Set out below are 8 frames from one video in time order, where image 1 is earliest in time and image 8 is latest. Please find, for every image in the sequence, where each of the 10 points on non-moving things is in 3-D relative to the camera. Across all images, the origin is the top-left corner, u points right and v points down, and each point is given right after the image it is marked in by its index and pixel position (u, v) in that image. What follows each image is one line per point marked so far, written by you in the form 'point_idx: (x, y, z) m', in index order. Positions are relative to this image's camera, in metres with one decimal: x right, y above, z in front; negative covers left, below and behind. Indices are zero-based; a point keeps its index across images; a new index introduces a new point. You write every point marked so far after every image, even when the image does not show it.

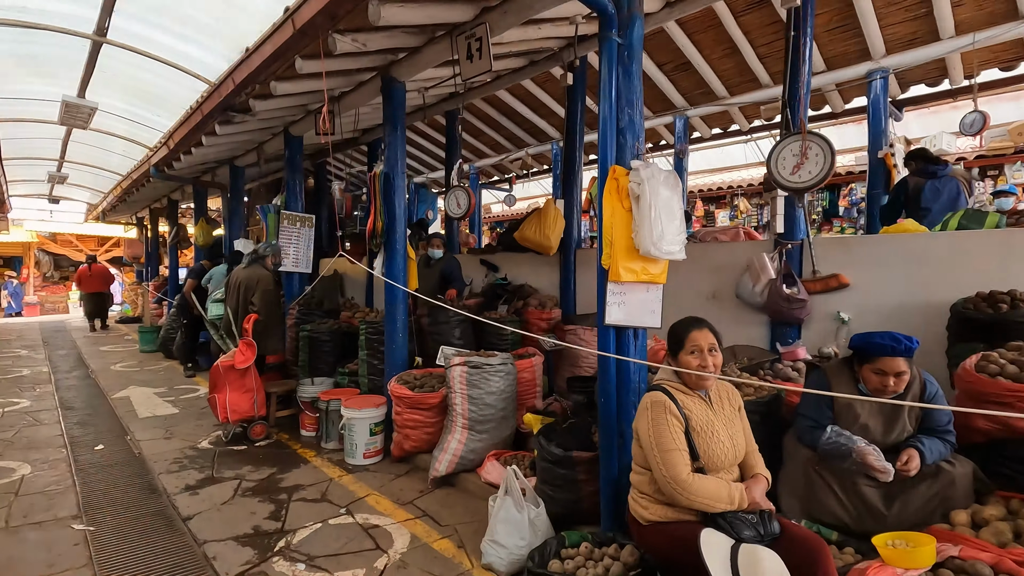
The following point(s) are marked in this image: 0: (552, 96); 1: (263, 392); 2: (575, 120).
0: (+0.5, +2.4, +6.8) m
1: (-1.9, -0.8, +4.0) m
2: (+0.6, +1.6, +5.1) m
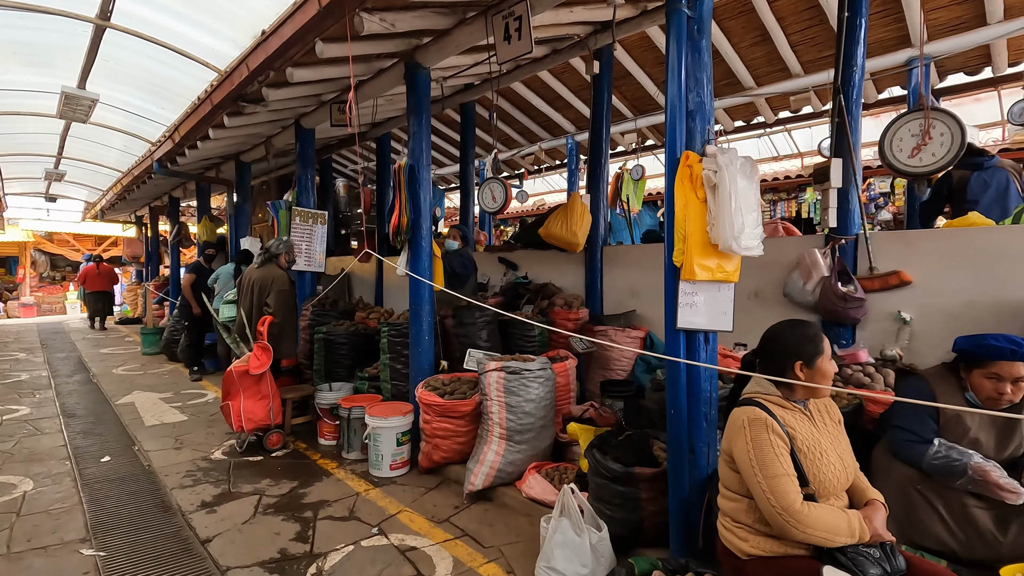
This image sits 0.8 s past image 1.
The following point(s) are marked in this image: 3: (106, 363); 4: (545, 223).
0: (+0.7, +2.4, +6.6) m
1: (-1.6, -0.8, +3.8) m
2: (+0.8, +1.6, +4.8) m
3: (-5.3, -1.0, +7.0) m
4: (+0.3, +0.6, +4.7) m
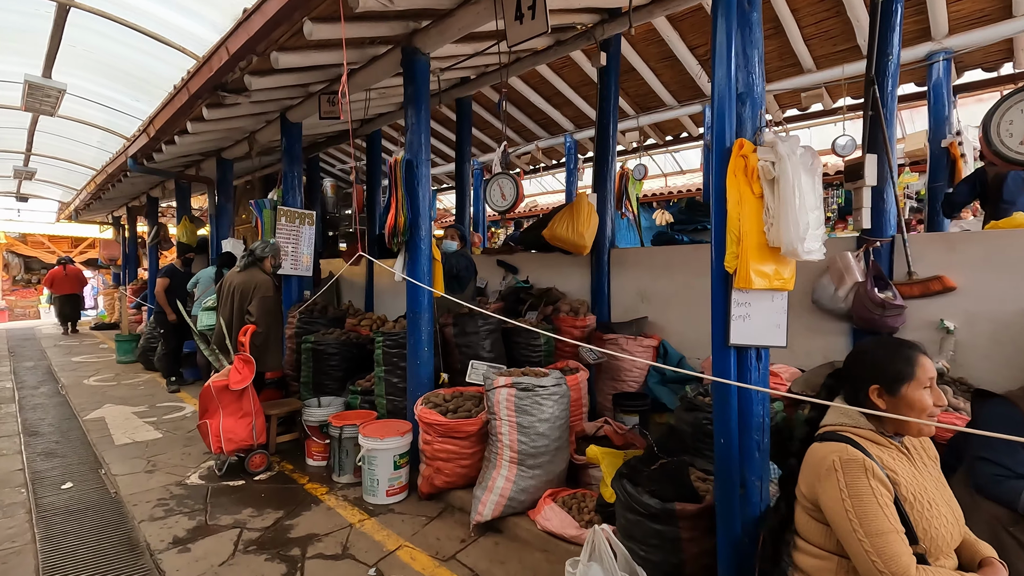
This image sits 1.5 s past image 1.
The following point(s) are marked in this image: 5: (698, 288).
0: (+0.7, +2.4, +6.3) m
1: (-1.6, -0.8, +3.5) m
2: (+0.8, +1.6, +4.6) m
3: (-5.3, -1.0, +6.6) m
4: (+0.3, +0.5, +4.4) m
5: (+1.4, 0.0, +3.9) m
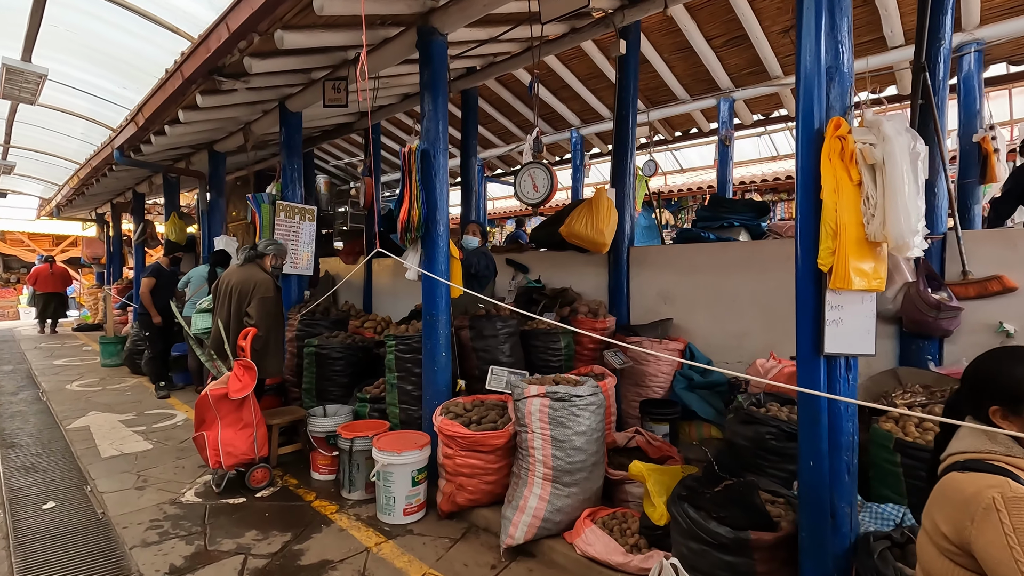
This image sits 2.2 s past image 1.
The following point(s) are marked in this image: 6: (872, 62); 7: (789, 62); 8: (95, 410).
0: (+0.7, +2.4, +6.1) m
1: (-1.5, -0.8, +3.2) m
2: (+0.9, +1.6, +4.3) m
3: (-5.3, -1.0, +6.3) m
4: (+0.4, +0.5, +4.2) m
5: (+1.5, 0.0, +3.7) m
6: (+3.1, +2.0, +4.7) m
7: (+2.7, +2.2, +5.2) m
8: (-3.7, -1.1, +4.8) m
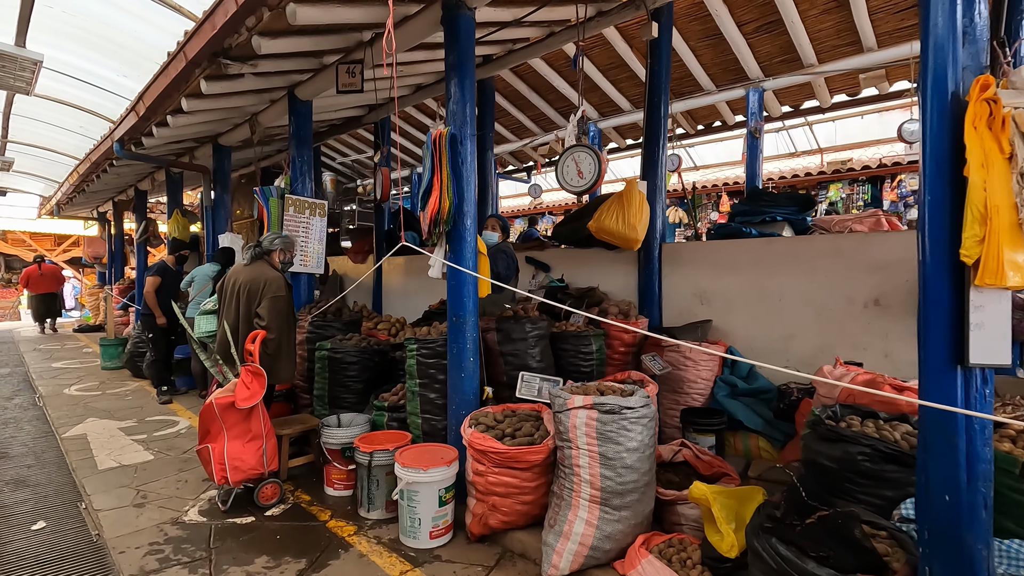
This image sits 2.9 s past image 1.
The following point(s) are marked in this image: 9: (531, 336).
0: (+0.9, +2.4, +5.8) m
1: (-1.3, -0.8, +2.9) m
2: (+1.1, +1.6, +4.1) m
3: (-5.1, -1.0, +6.0) m
4: (+0.6, +0.5, +3.9) m
5: (+1.7, 0.0, +3.5) m
6: (+3.3, +2.0, +4.4) m
7: (+2.9, +2.2, +4.9) m
8: (-3.5, -1.1, +4.5) m
9: (+0.1, -0.3, +3.1) m
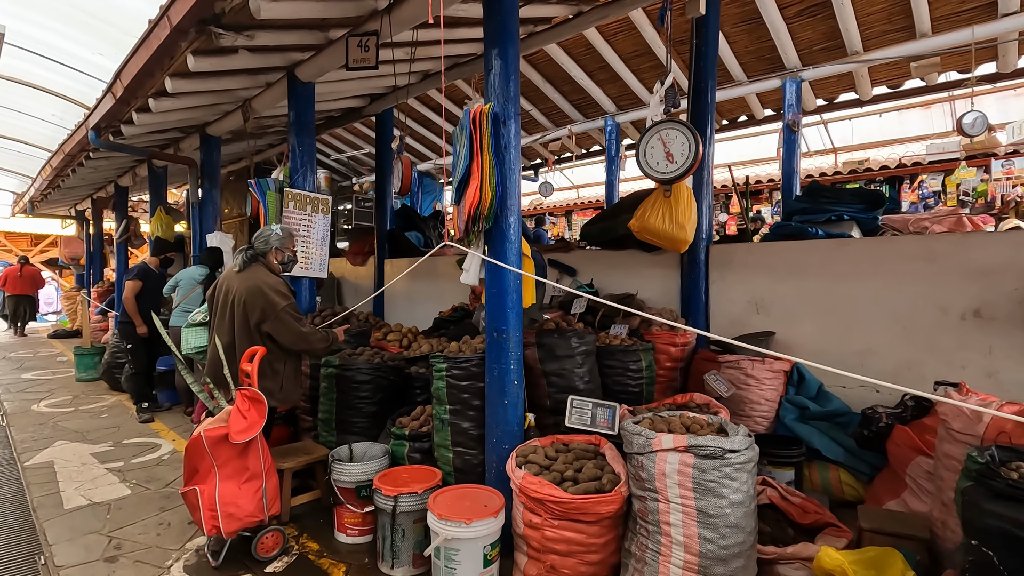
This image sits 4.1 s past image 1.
0: (+1.1, +2.3, +5.4) m
1: (-1.1, -0.9, +2.4) m
2: (+1.3, +1.5, +3.6) m
3: (-4.9, -1.1, +5.5) m
4: (+0.8, +0.5, +3.5) m
5: (+1.9, 0.0, +3.0) m
6: (+3.5, +1.9, +4.0) m
7: (+3.1, +2.1, +4.6) m
8: (-3.3, -1.1, +4.0) m
9: (+0.3, -0.3, +2.6) m
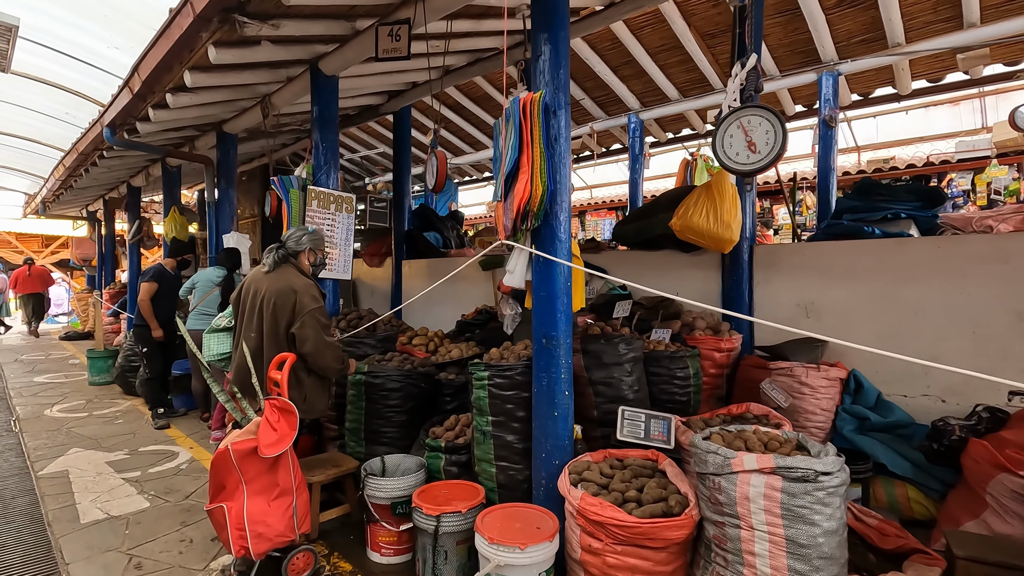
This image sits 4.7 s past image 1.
0: (+1.3, +2.3, +5.3) m
1: (-0.9, -0.9, +2.3) m
2: (+1.5, +1.5, +3.5) m
3: (-4.7, -1.1, +5.3) m
4: (+1.0, +0.5, +3.3) m
5: (+2.1, -0.1, +2.9) m
6: (+3.7, +1.9, +3.8) m
7: (+3.3, +2.1, +4.4) m
8: (-3.1, -1.1, +3.9) m
9: (+0.5, -0.3, +2.5) m
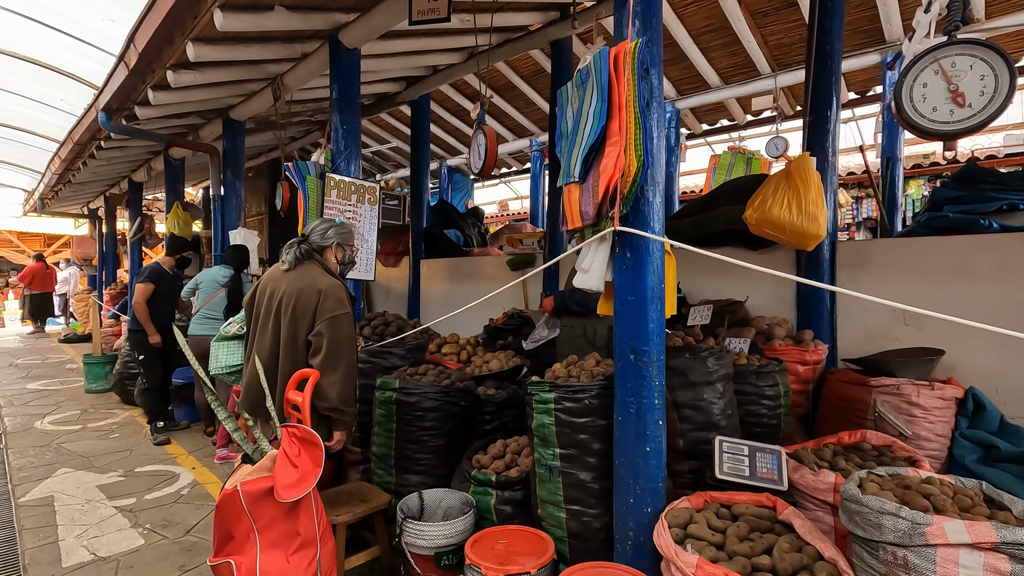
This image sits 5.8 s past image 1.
0: (+1.6, +2.3, +4.8) m
1: (-0.6, -0.9, +1.9) m
2: (+1.8, +1.5, +3.0) m
3: (-4.4, -1.1, +4.9) m
4: (+1.3, +0.5, +2.9) m
5: (+2.3, -0.1, +2.4) m
6: (+4.0, +1.9, +3.4) m
7: (+3.5, +2.1, +3.9) m
8: (-2.9, -1.1, +3.5) m
9: (+0.8, -0.3, +2.0) m
